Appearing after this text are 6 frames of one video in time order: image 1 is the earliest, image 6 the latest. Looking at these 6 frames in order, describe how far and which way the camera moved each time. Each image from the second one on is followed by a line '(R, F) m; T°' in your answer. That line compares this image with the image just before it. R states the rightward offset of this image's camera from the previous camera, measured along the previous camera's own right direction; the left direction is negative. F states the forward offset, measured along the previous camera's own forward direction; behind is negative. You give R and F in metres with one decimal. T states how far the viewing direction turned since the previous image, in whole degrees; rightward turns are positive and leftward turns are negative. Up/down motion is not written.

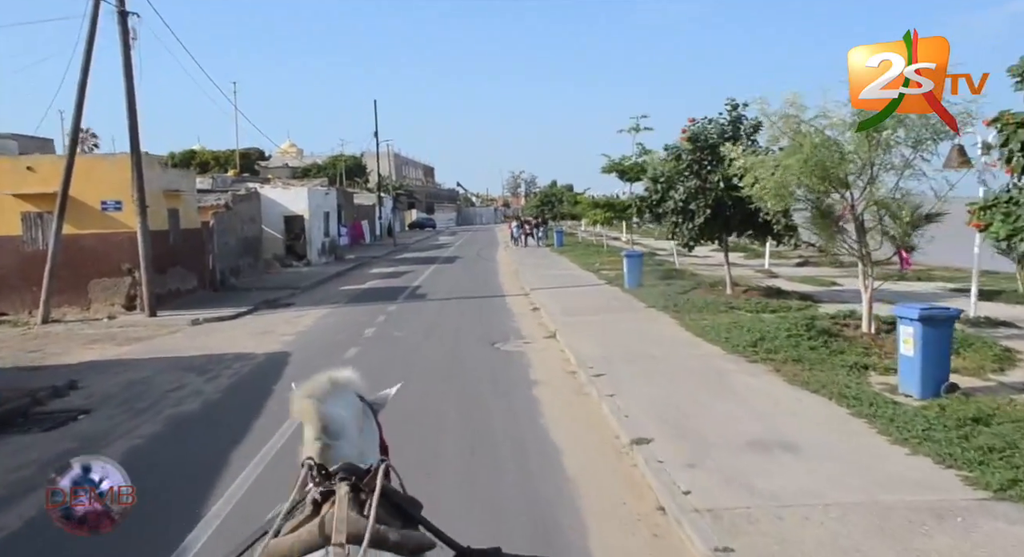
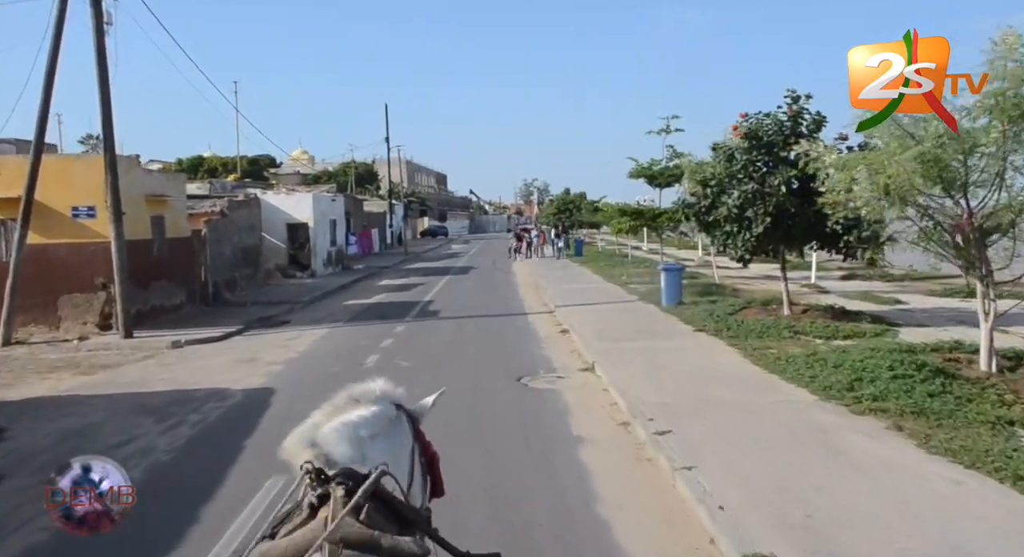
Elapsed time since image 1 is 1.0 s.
(-0.3, +2.4) m; -1°
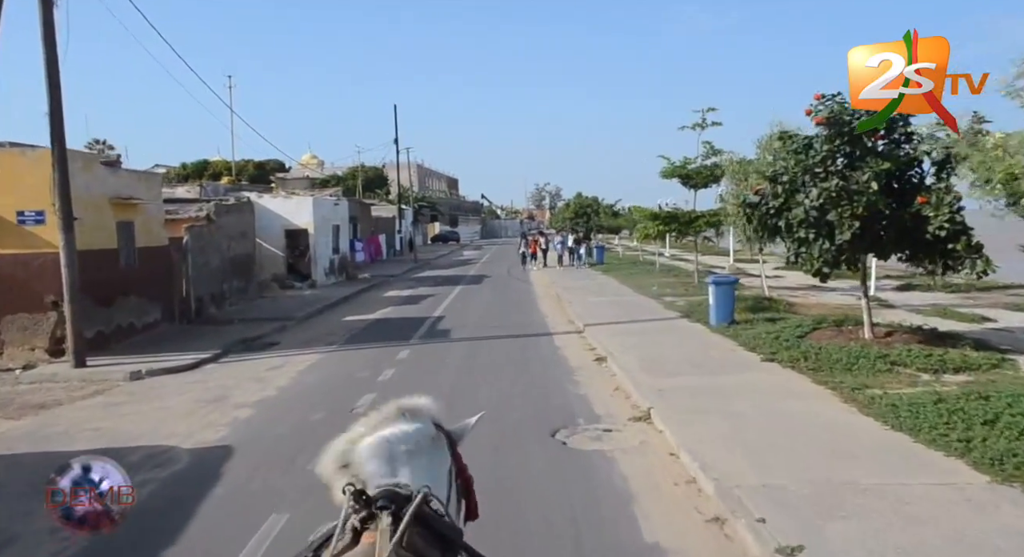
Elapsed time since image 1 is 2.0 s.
(-0.2, +2.8) m; -1°
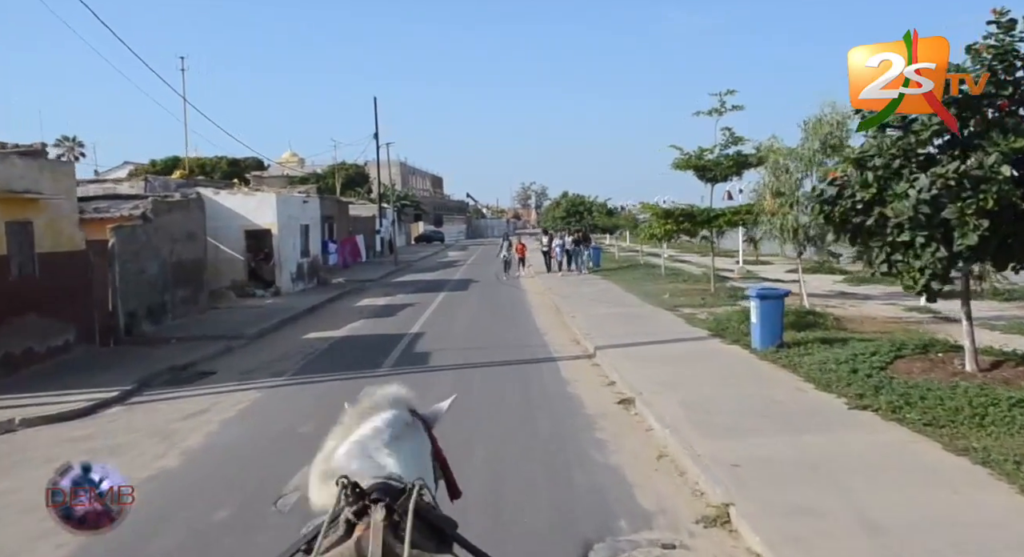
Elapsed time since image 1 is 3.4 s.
(-0.1, +3.4) m; +1°
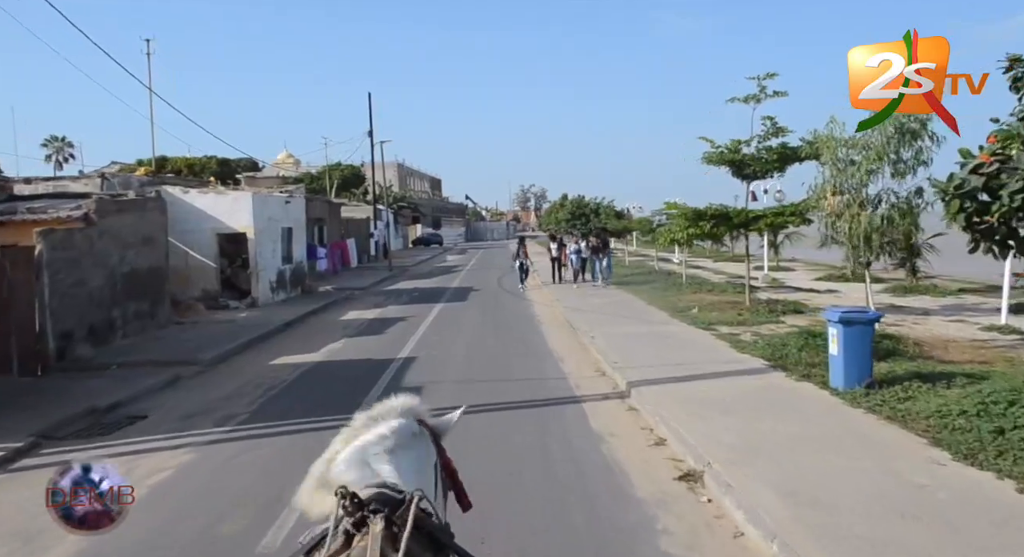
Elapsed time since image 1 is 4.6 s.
(-0.2, +3.0) m; 0°
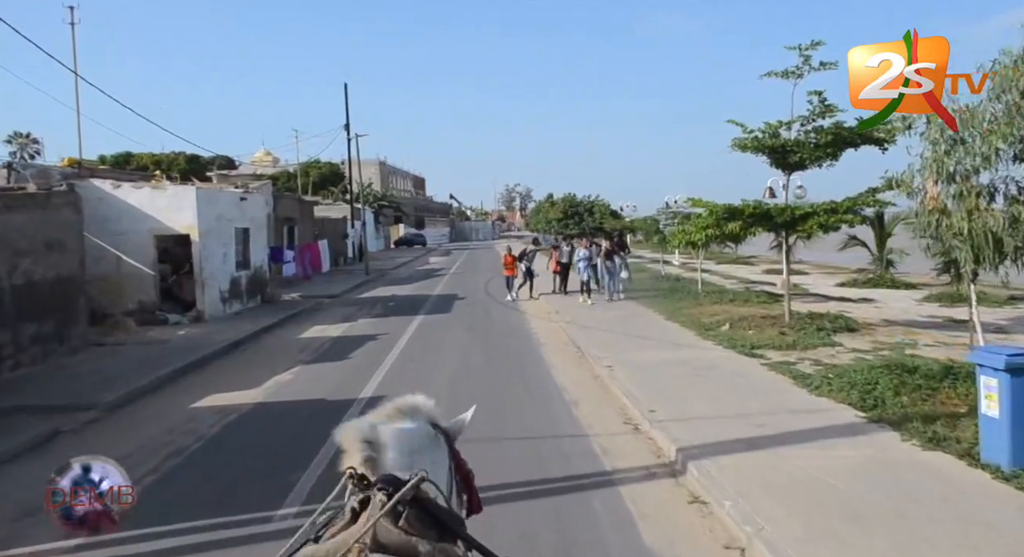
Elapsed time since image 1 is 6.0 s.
(-0.2, +3.5) m; +1°
